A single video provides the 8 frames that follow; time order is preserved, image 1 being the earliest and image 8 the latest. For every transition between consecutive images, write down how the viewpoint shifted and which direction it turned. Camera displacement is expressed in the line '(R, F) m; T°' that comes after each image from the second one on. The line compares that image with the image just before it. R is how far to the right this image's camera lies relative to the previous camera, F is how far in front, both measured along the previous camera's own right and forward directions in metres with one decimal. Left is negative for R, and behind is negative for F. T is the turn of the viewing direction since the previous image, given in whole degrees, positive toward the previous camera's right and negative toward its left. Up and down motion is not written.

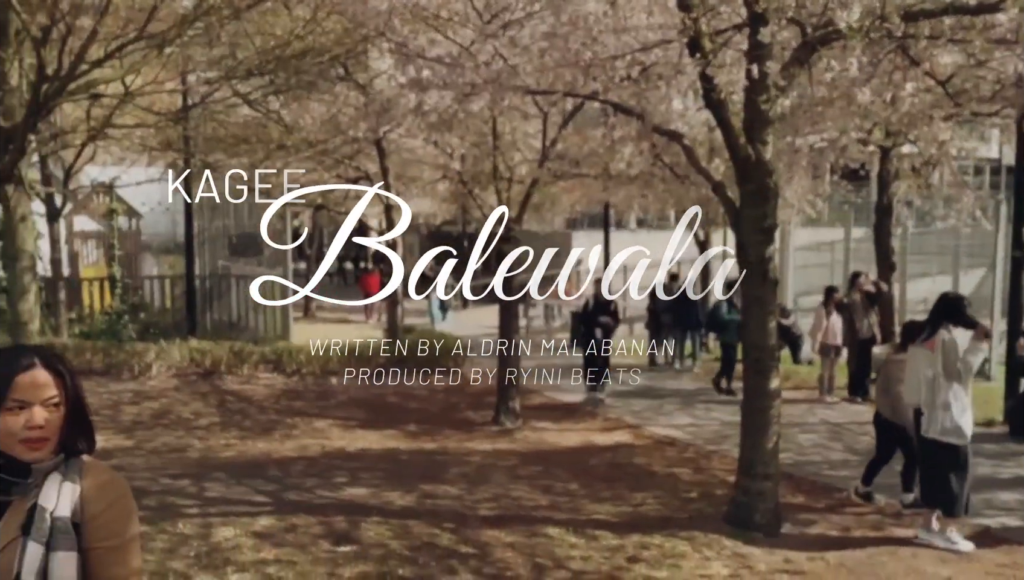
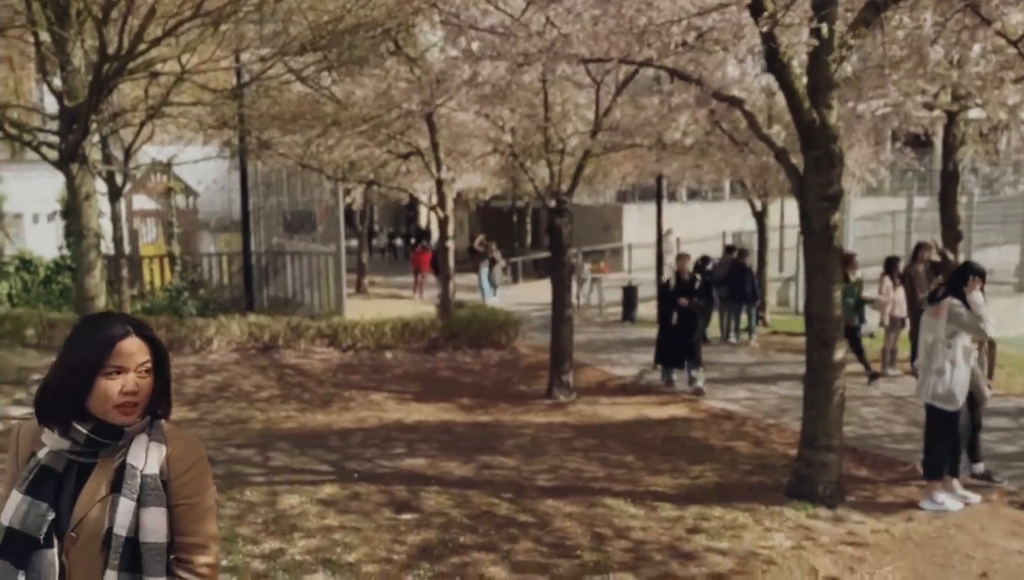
(-0.1, 0.0) m; -3°
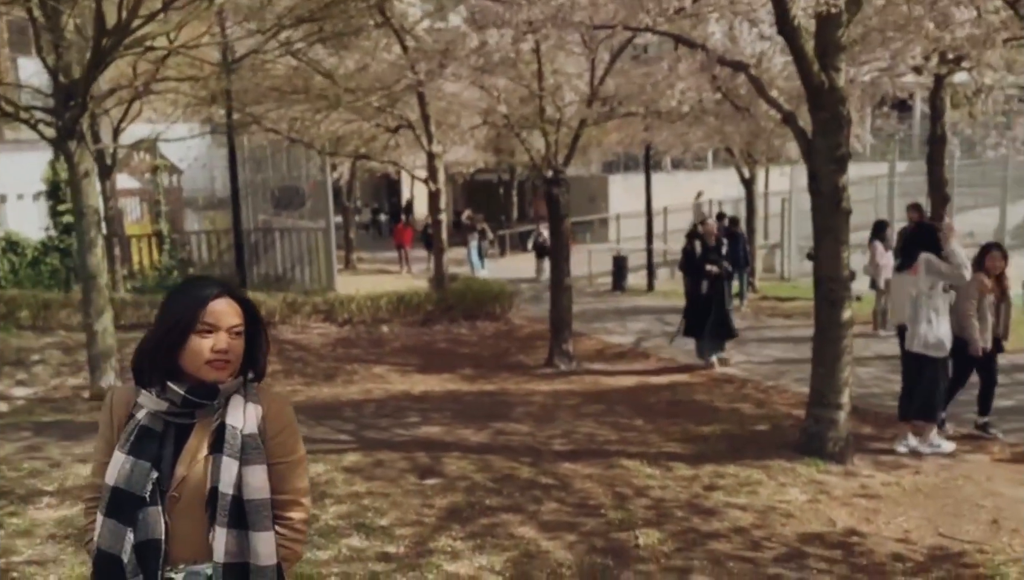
(-0.3, -0.1) m; +1°
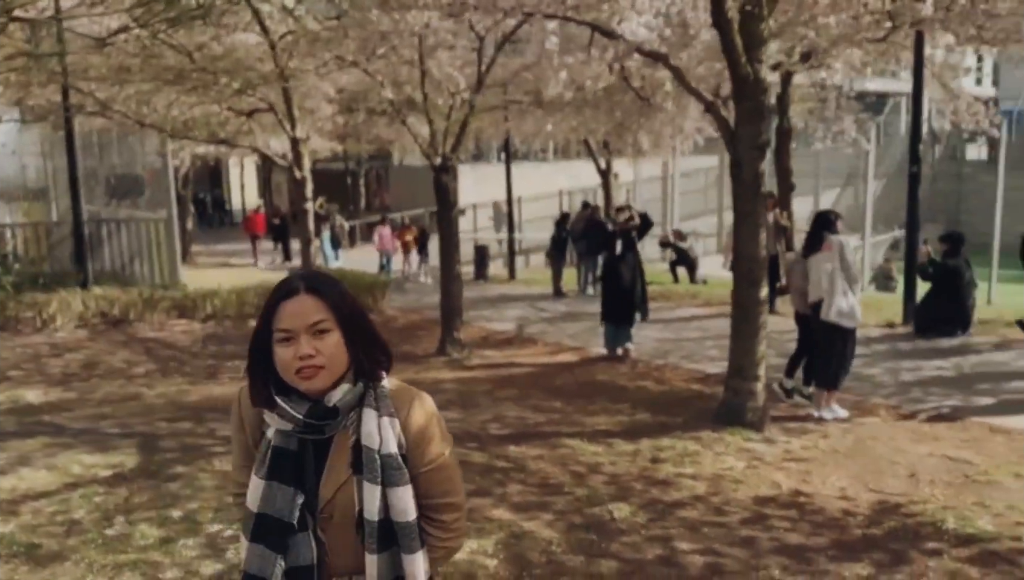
(-0.8, +0.1) m; +11°
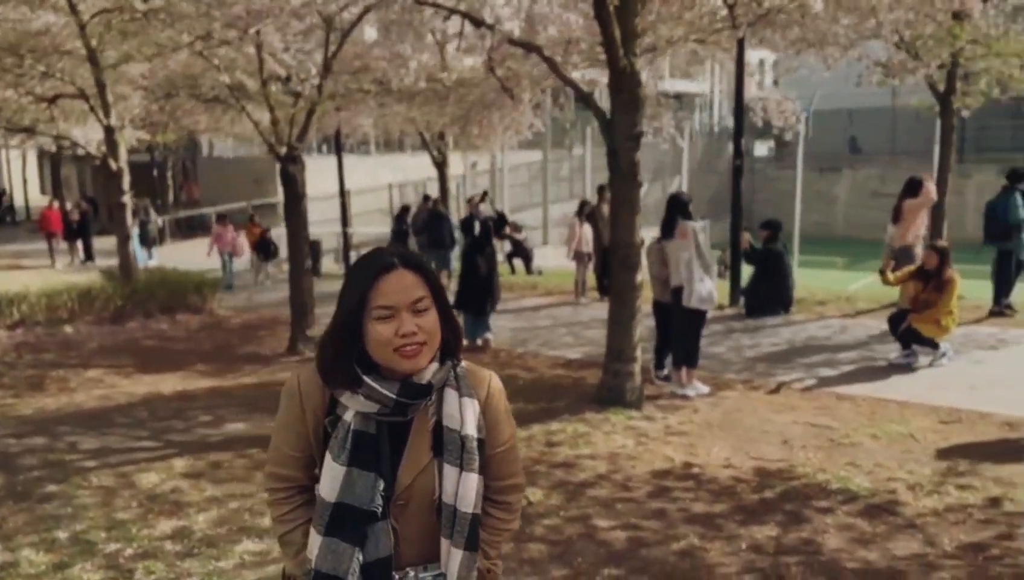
(-0.6, +0.1) m; +12°
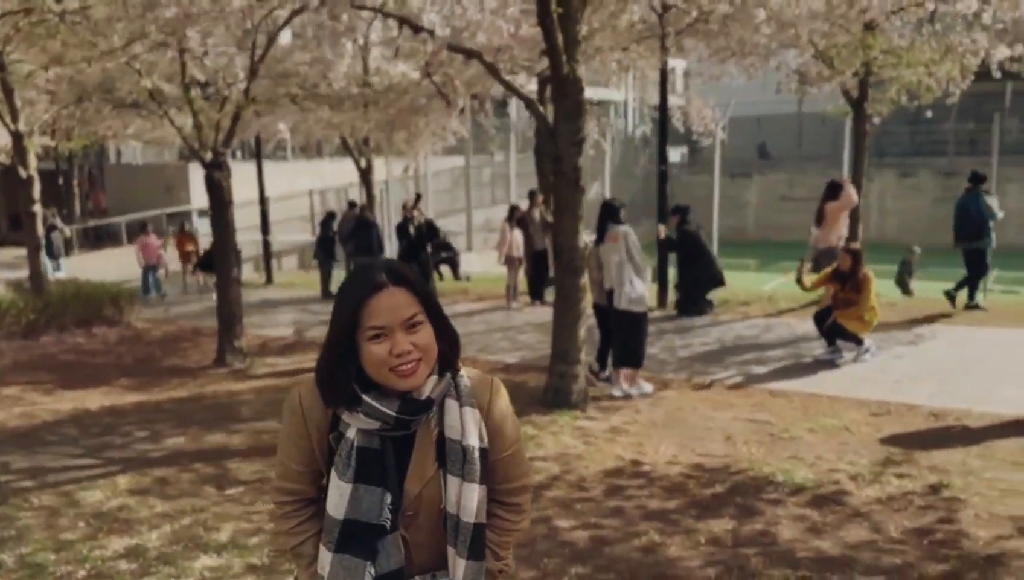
(-0.2, 0.0) m; +5°
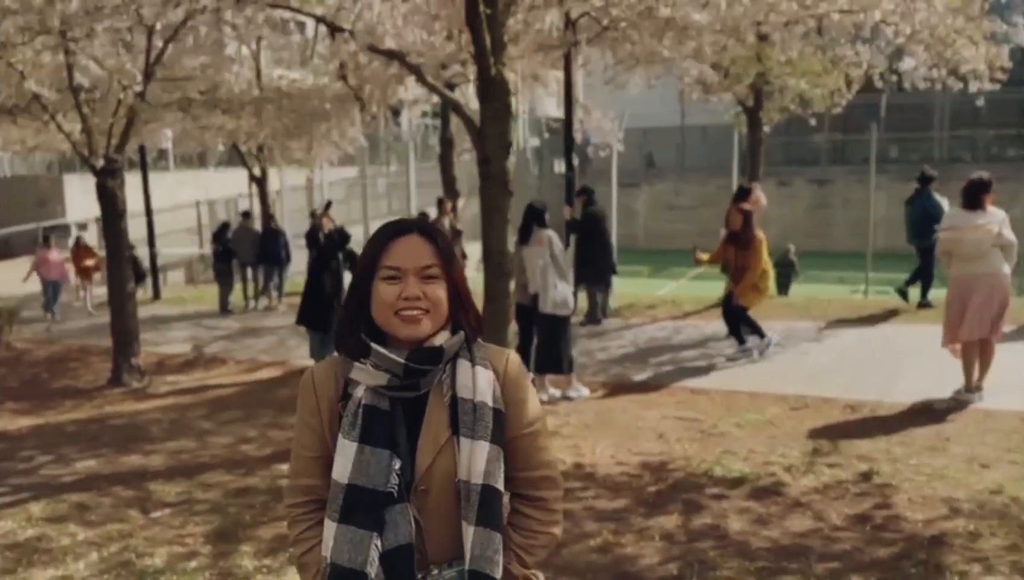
(-0.3, +0.1) m; +7°
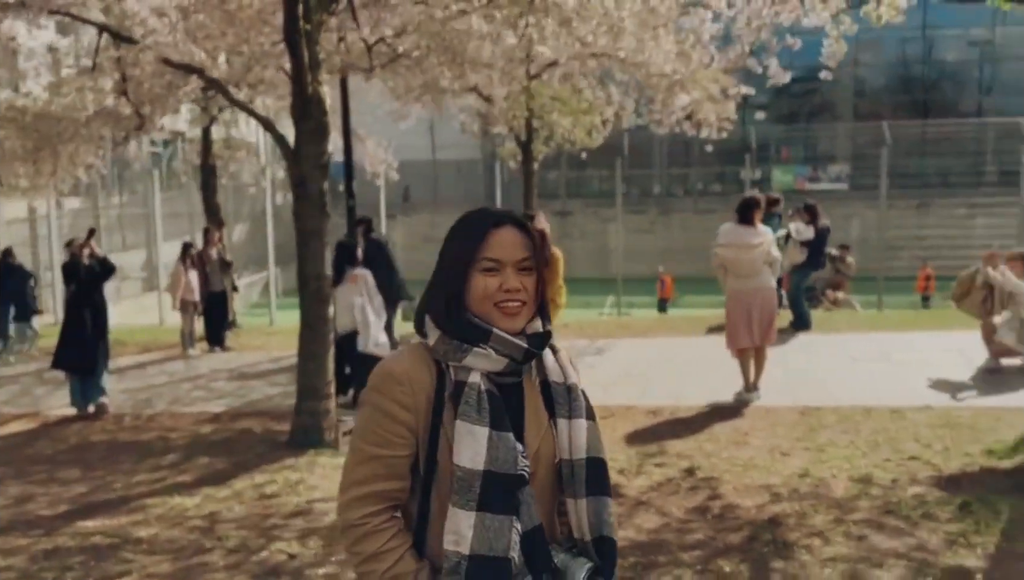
(-0.6, +0.1) m; +17°
